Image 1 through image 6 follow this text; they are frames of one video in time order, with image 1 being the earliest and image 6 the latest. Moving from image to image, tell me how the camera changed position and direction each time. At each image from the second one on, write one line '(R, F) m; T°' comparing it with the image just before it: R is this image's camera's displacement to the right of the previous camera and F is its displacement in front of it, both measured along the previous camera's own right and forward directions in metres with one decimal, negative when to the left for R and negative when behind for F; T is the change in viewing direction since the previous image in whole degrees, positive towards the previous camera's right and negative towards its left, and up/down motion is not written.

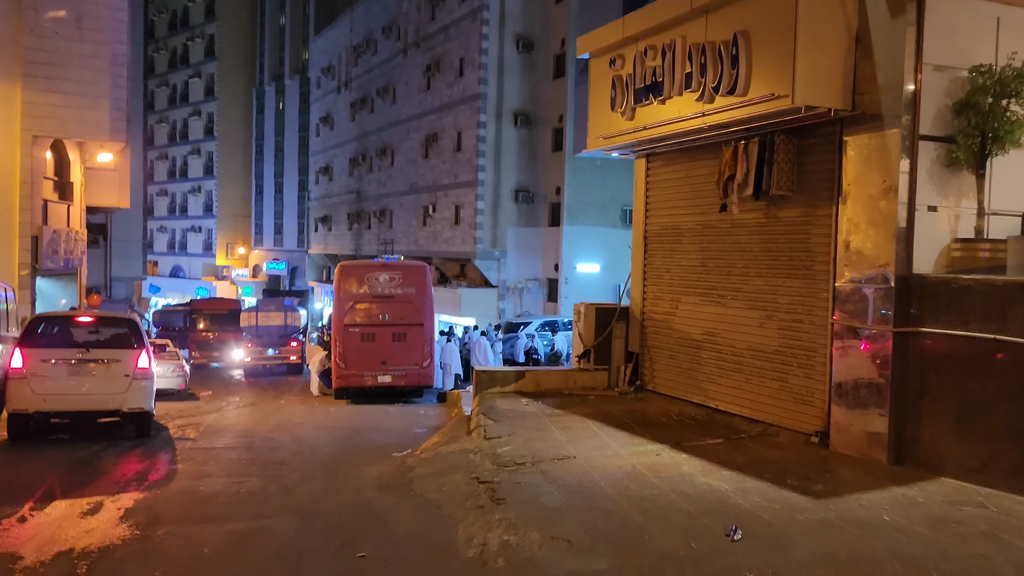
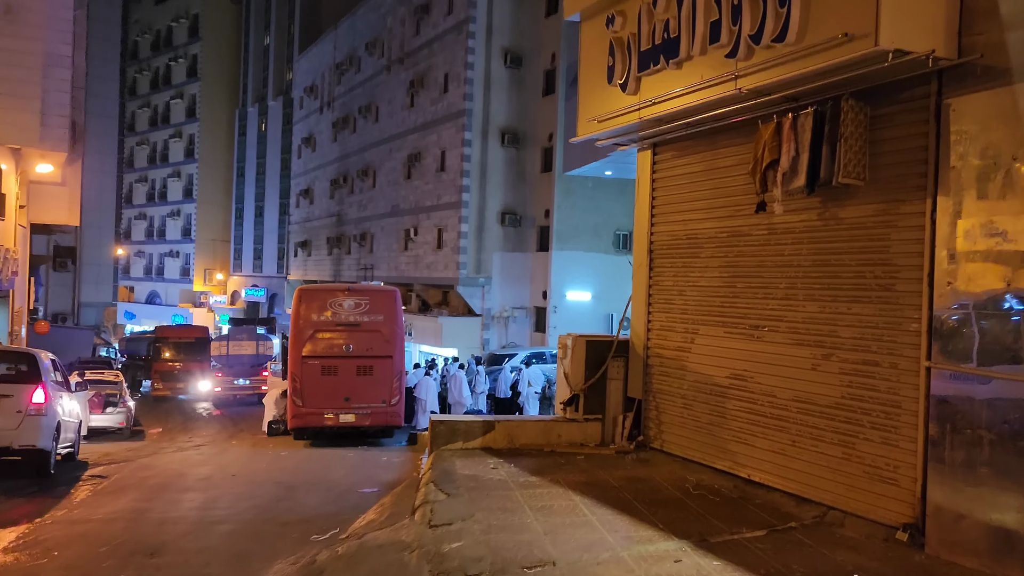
(+0.2, +2.1) m; +1°
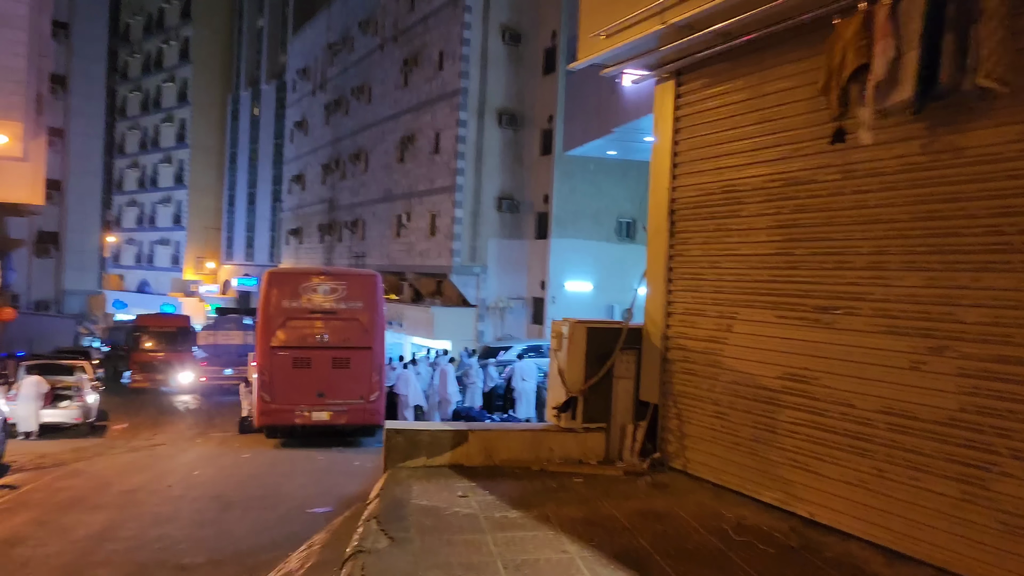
(+0.1, +1.7) m; 0°
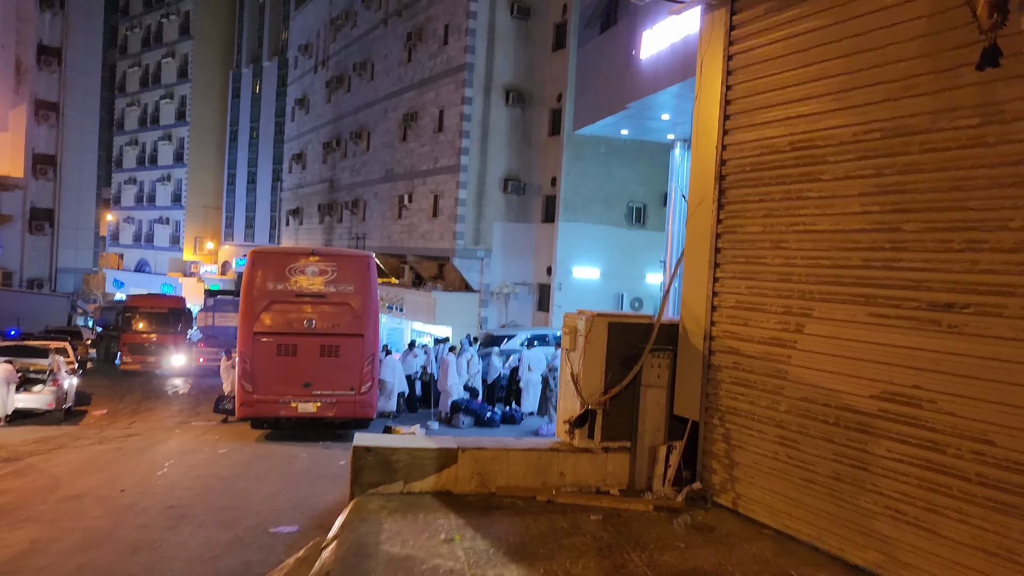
(0.0, +1.2) m; 0°
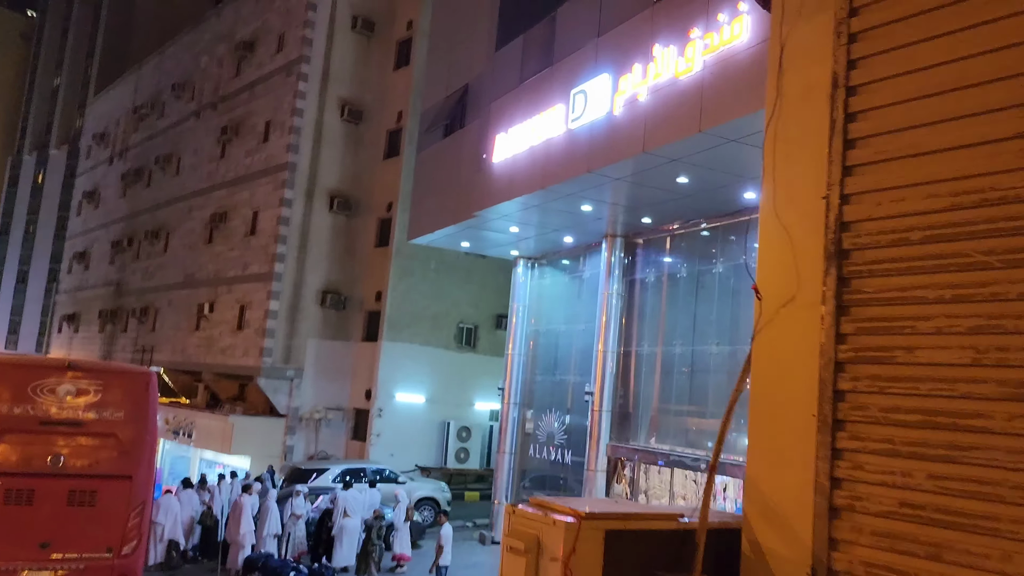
(-0.3, +2.4) m; +13°
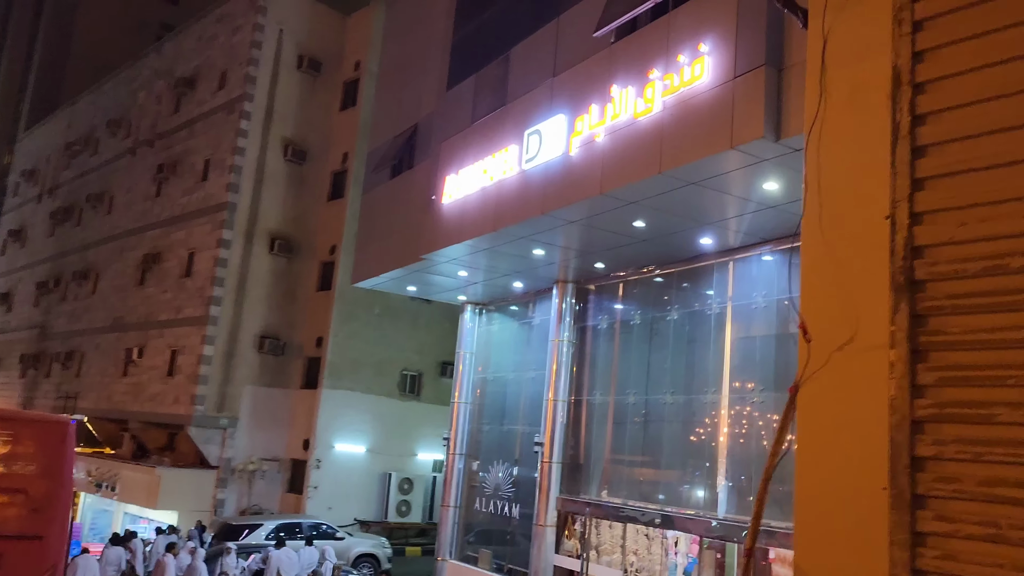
(-0.1, +0.5) m; +4°
